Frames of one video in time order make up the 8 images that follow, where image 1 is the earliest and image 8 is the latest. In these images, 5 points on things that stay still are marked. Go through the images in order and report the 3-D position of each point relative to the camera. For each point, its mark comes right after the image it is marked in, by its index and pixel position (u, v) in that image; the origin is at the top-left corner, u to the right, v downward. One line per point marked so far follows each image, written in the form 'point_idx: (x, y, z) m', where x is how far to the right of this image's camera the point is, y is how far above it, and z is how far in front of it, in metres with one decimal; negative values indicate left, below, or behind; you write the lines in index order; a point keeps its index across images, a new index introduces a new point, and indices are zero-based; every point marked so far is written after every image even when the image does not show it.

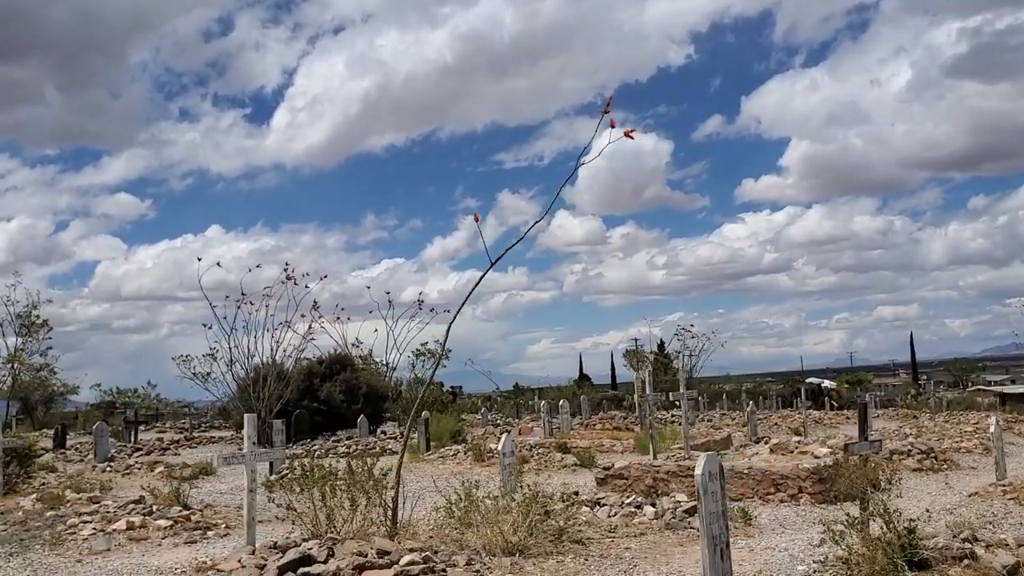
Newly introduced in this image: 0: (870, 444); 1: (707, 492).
0: (+3.2, -1.4, +8.9) m
1: (+1.2, -1.3, +6.3) m
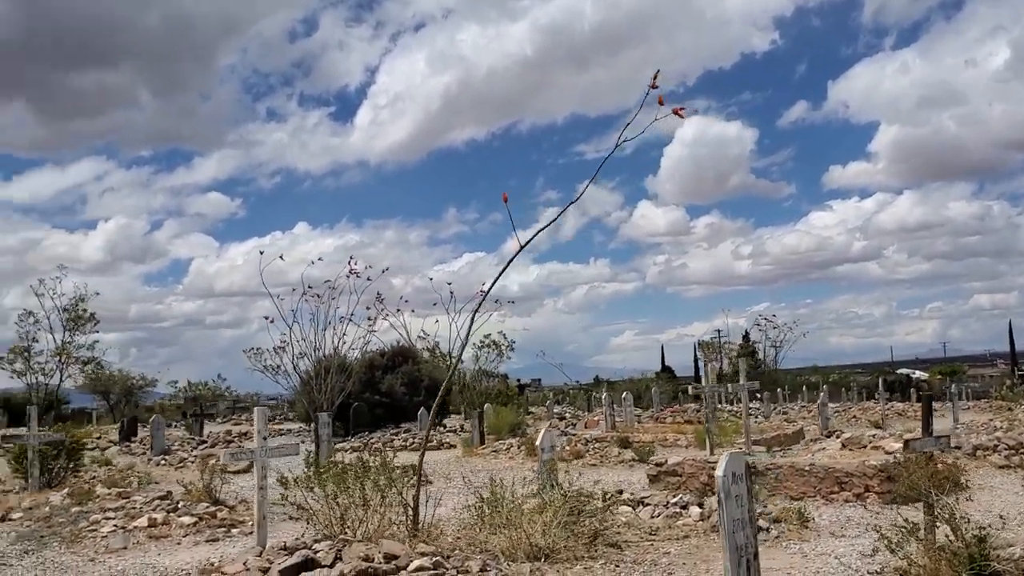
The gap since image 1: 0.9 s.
0: (+3.4, -1.2, +7.9) m
1: (+1.2, -1.2, +5.5) m
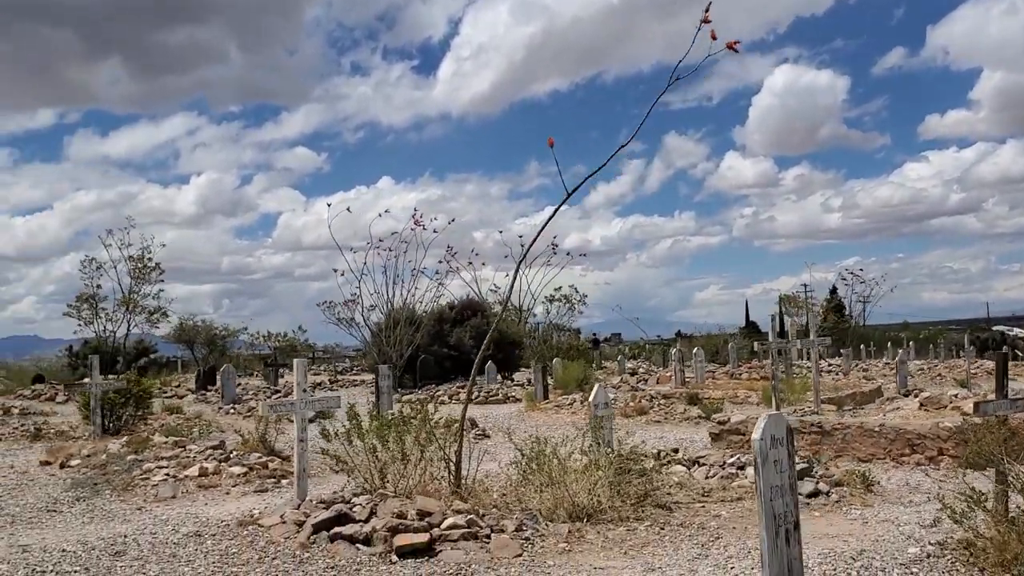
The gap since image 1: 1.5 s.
0: (+3.7, -0.9, +7.3) m
1: (+1.3, -0.9, +5.1) m
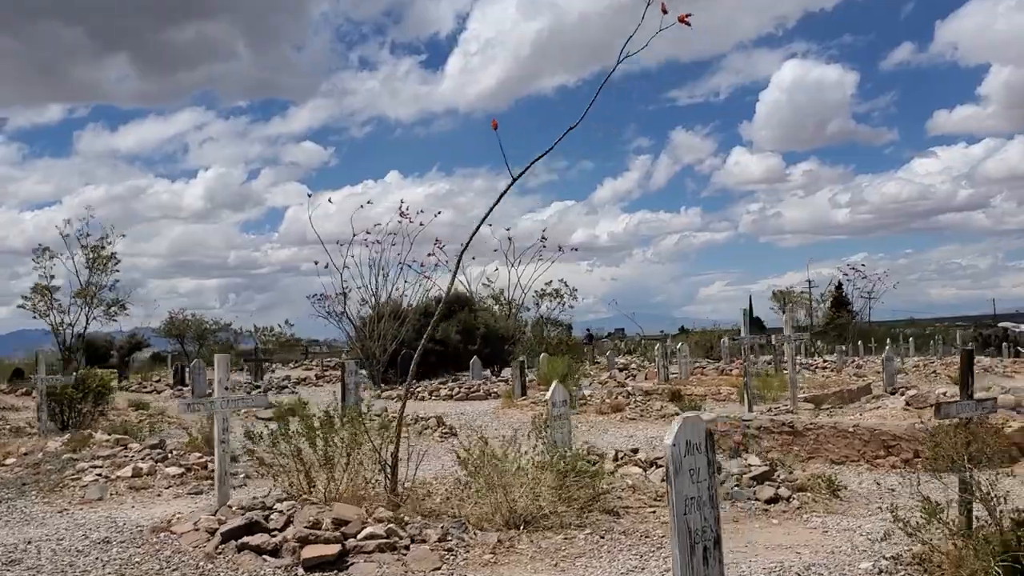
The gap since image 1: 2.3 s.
0: (+3.2, -0.8, +6.7) m
1: (+0.8, -0.8, +4.6) m
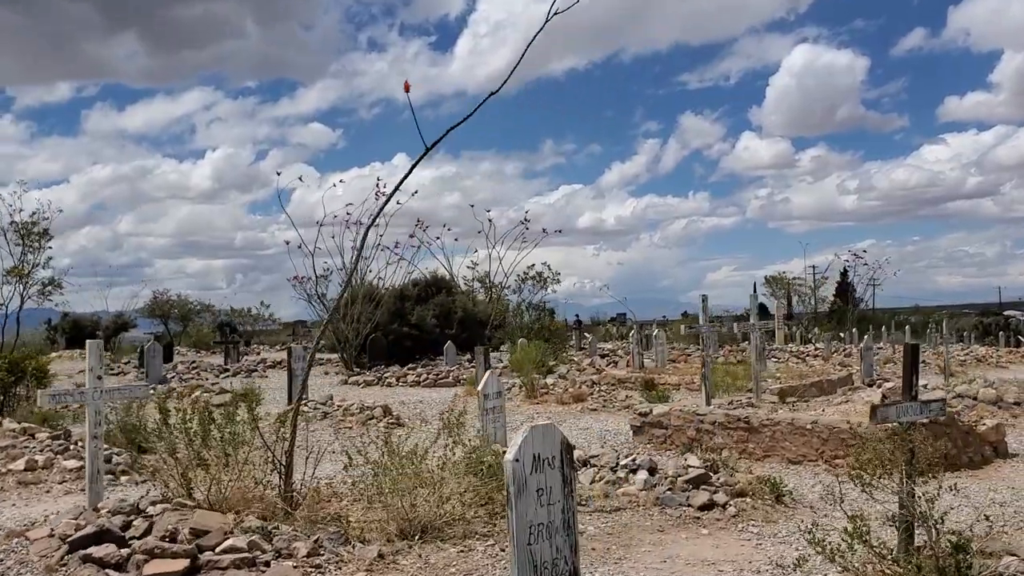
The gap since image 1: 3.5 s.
0: (+2.4, -0.7, +5.9) m
1: (0.0, -0.8, +3.7) m
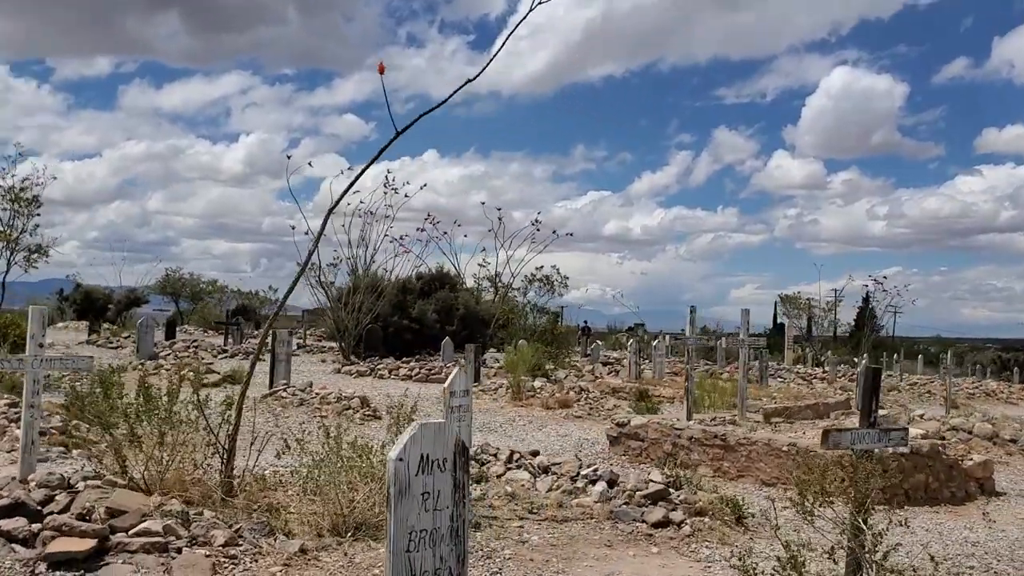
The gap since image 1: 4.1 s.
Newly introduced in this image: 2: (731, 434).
0: (+2.1, -0.8, +5.5) m
1: (-0.4, -0.7, +3.4) m
2: (+2.2, -1.5, +9.9) m
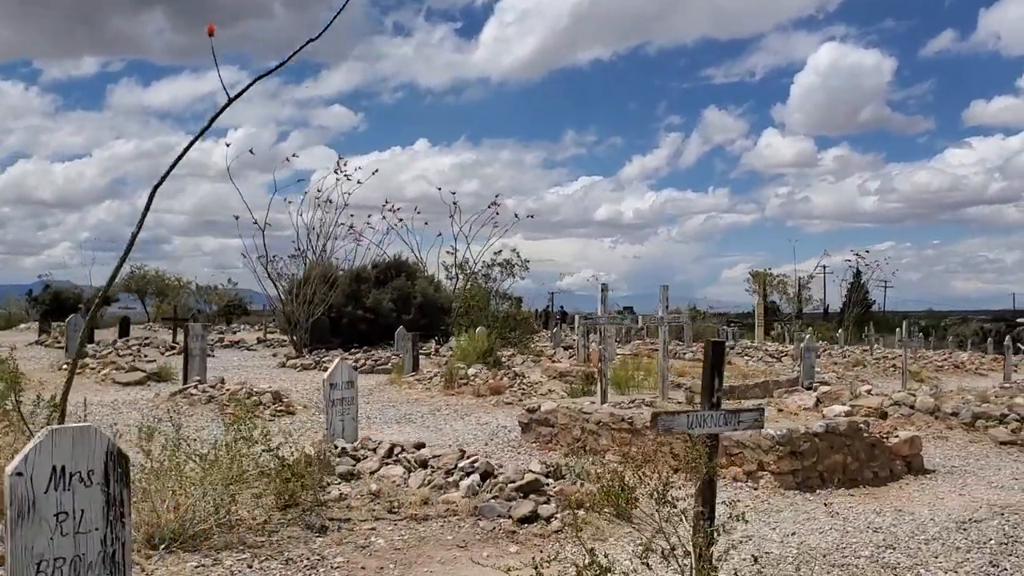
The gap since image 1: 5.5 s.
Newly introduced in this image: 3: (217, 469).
0: (+1.1, -0.6, +4.9) m
1: (-1.4, -0.6, +2.8) m
2: (+1.2, -1.2, +9.3) m
3: (-1.9, -1.2, +6.6) m
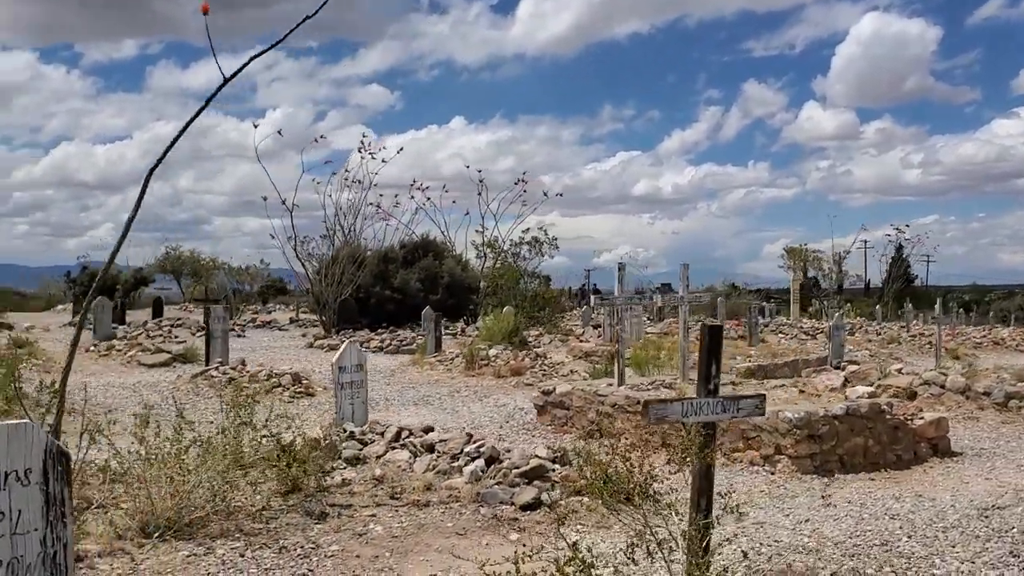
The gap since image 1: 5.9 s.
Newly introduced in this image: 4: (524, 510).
0: (+1.0, -0.6, +4.7) m
1: (-1.5, -0.6, +2.7) m
2: (+1.3, -1.0, +9.1) m
3: (-1.9, -1.1, +6.5) m
4: (+0.1, -1.4, +6.4) m
